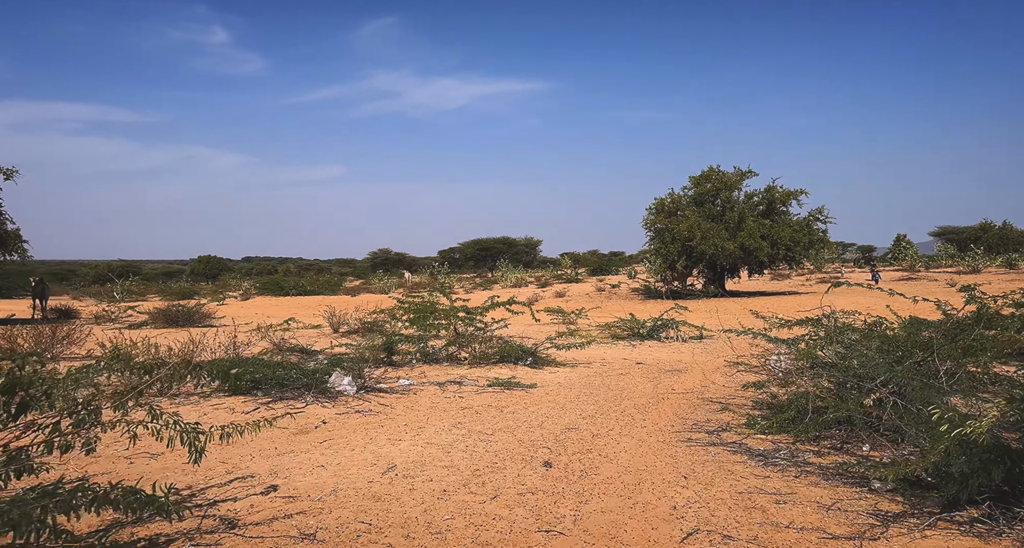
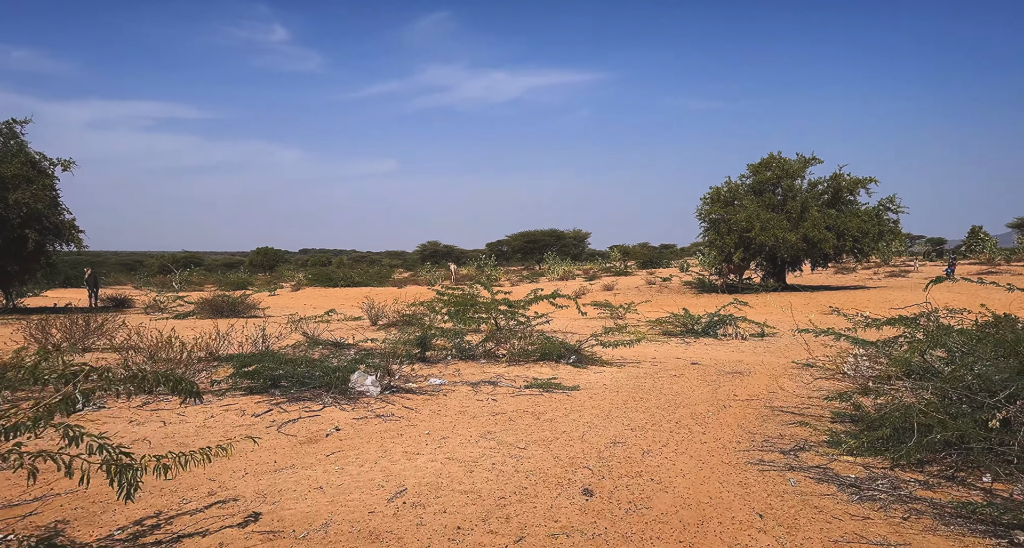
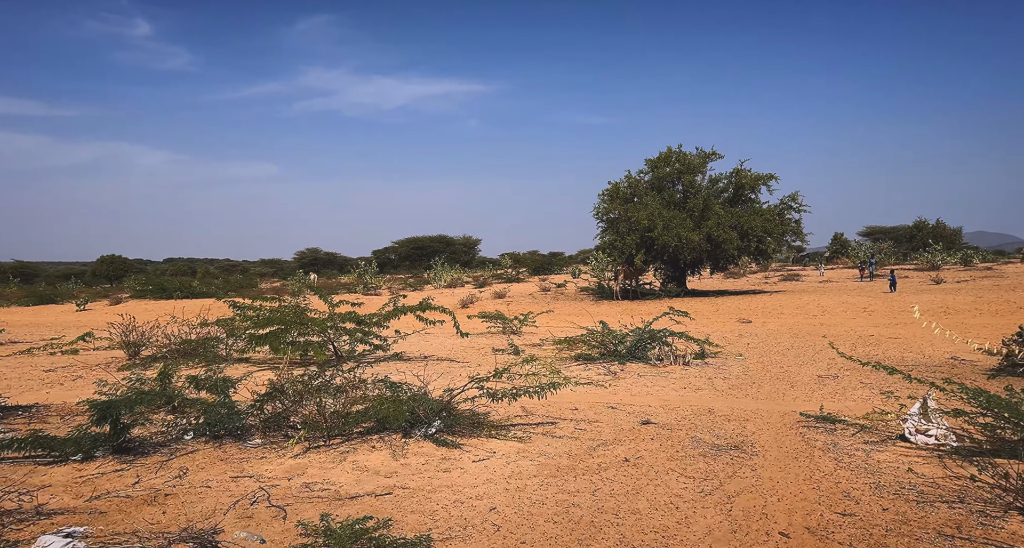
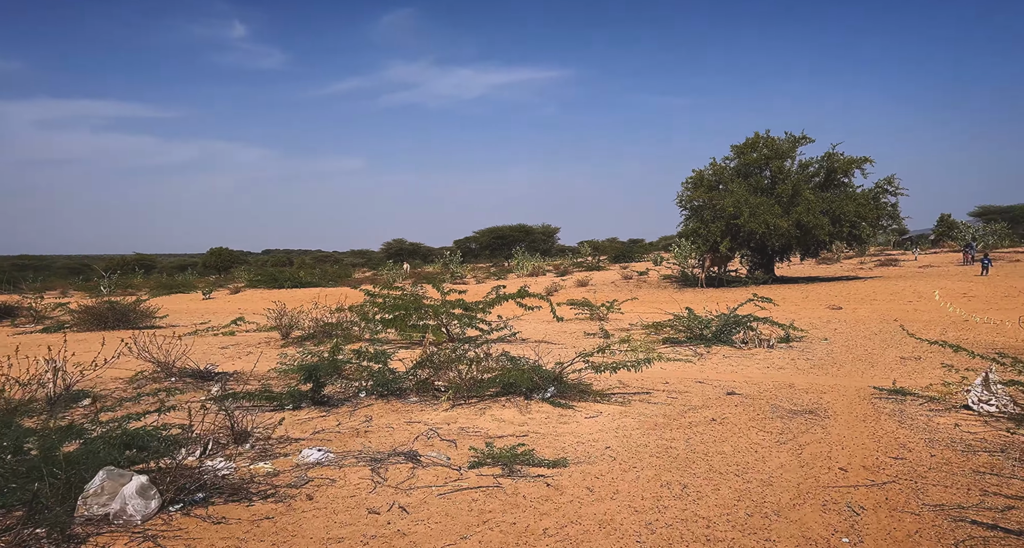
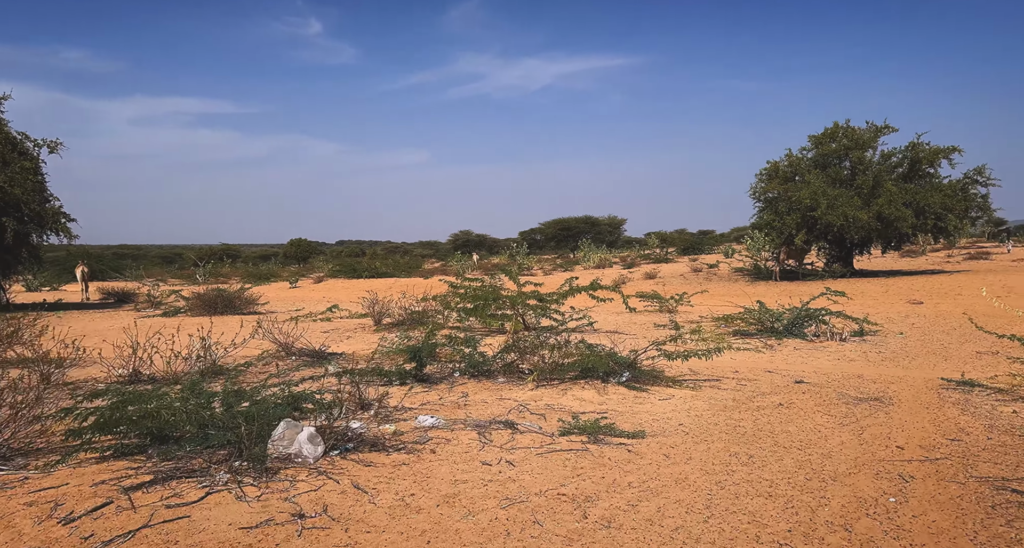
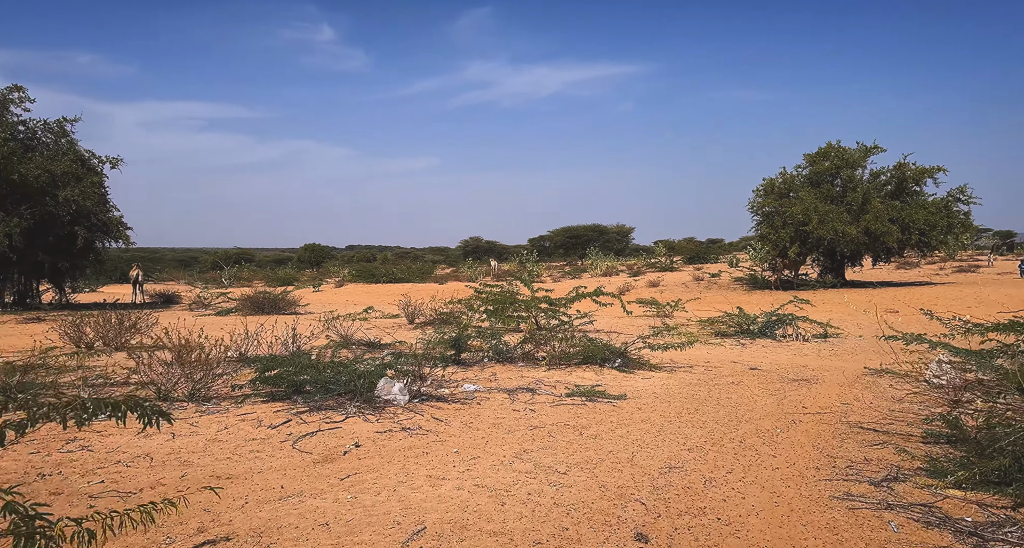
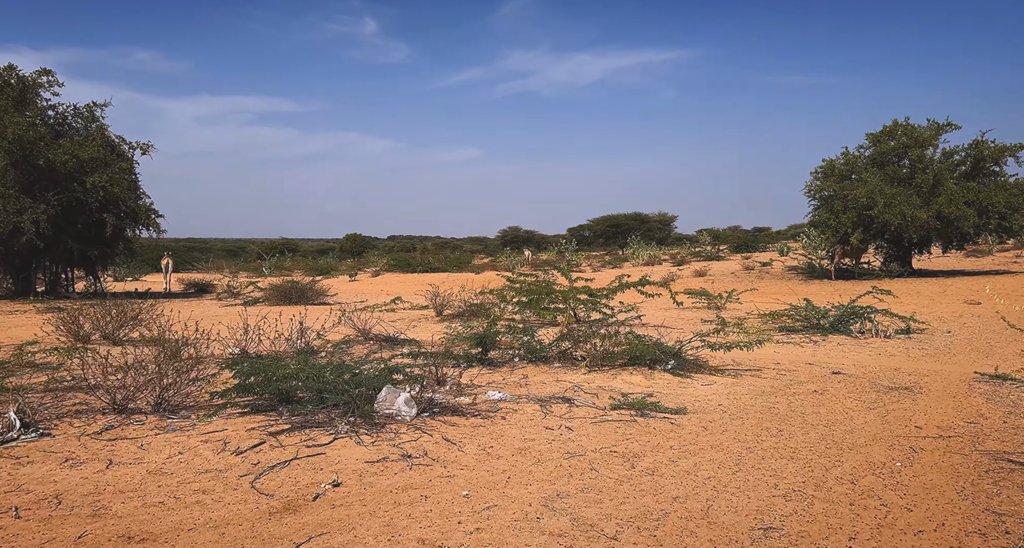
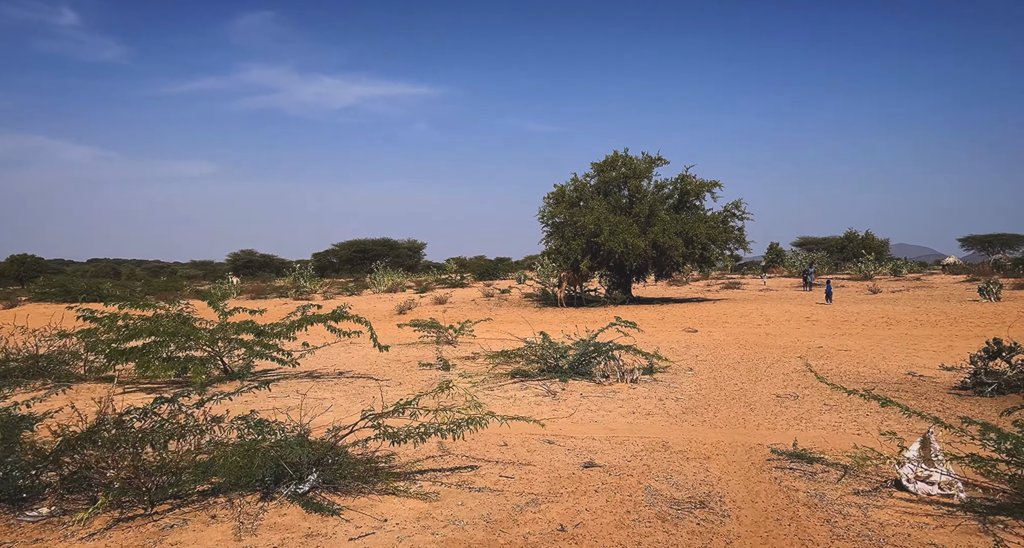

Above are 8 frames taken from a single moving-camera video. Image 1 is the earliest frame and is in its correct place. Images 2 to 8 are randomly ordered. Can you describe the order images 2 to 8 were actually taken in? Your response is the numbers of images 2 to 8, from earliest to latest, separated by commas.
2, 6, 7, 5, 4, 3, 8
